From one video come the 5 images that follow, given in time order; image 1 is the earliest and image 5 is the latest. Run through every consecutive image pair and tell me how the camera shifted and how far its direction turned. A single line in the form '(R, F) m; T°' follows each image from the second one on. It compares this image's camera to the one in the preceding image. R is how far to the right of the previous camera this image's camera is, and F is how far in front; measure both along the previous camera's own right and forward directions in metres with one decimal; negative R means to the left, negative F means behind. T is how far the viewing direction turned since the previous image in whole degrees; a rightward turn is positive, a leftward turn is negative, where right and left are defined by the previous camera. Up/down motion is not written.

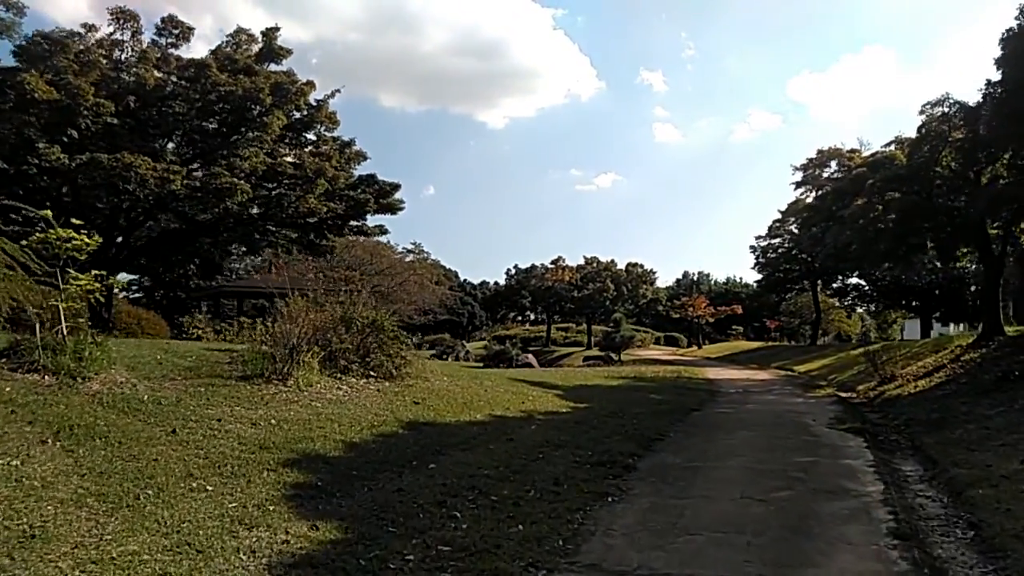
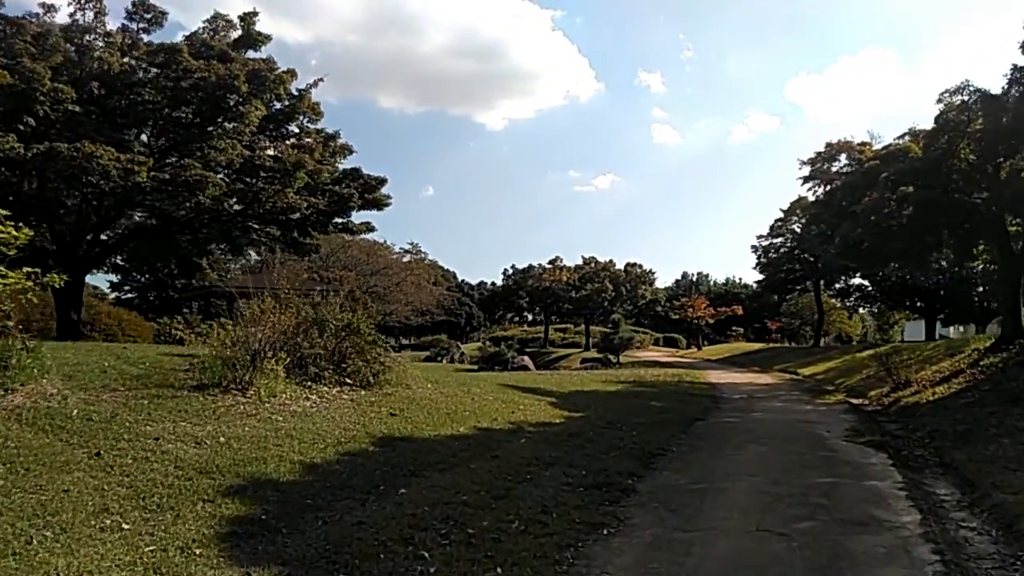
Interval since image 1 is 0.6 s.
(+0.2, +1.1) m; 0°
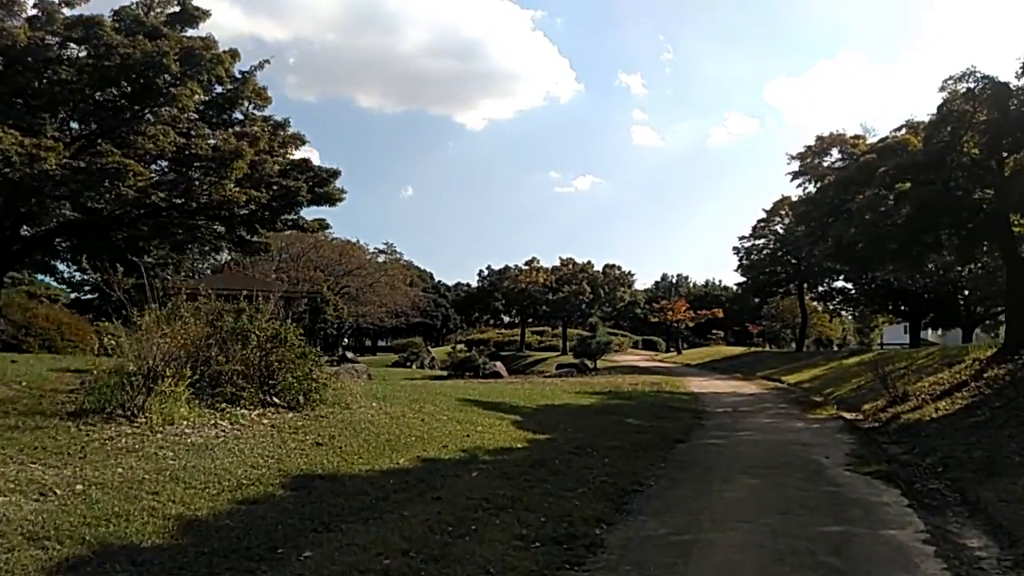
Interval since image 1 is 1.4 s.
(+0.3, +1.6) m; +1°
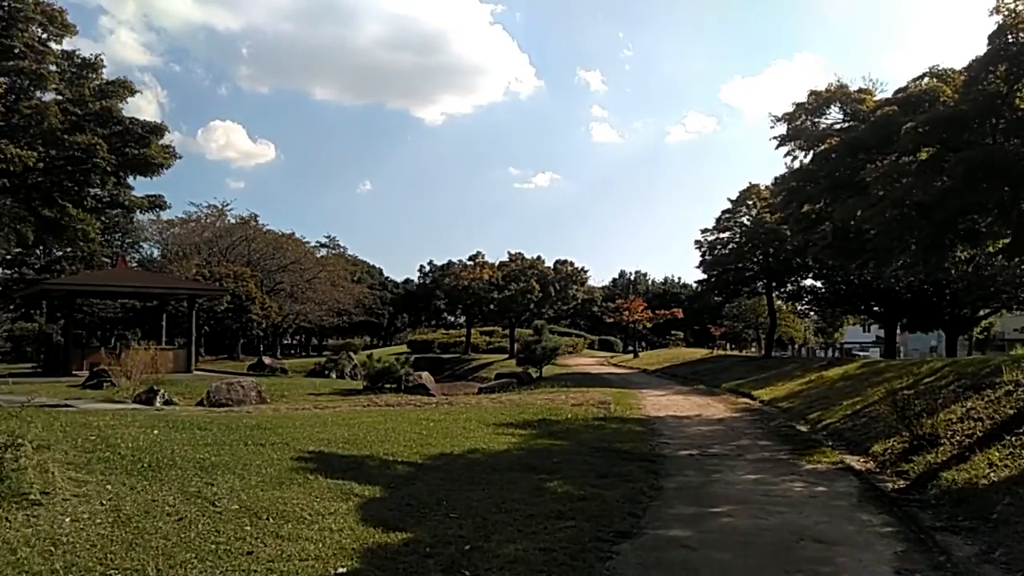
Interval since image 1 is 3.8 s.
(+1.1, +4.8) m; +3°
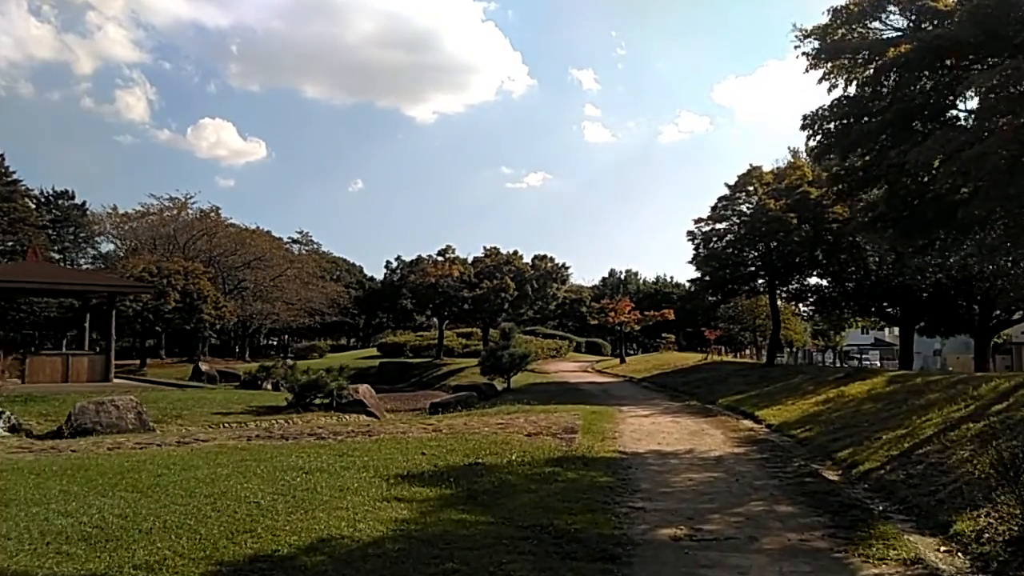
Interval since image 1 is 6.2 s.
(+1.1, +4.8) m; +1°
